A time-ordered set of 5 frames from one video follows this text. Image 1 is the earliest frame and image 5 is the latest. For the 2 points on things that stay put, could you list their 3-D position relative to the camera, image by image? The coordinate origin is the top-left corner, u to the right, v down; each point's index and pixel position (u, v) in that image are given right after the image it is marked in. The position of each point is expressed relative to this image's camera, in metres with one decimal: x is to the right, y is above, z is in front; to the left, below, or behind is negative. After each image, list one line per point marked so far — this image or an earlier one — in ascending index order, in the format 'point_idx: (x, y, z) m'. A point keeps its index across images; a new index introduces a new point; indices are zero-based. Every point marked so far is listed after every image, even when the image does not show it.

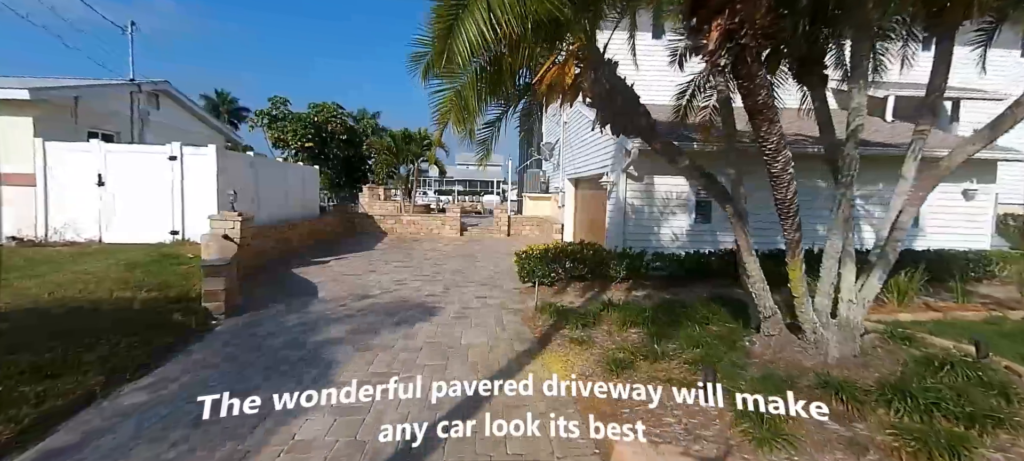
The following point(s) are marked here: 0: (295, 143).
0: (-9.1, +3.6, +18.0) m
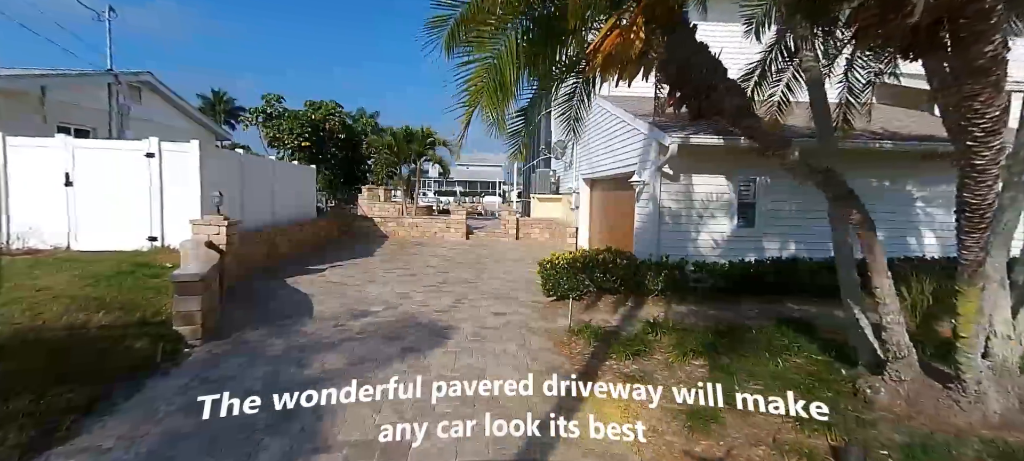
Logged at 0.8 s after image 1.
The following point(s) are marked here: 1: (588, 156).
0: (-8.8, +3.5, +17.1) m
1: (+2.0, +2.0, +11.5) m
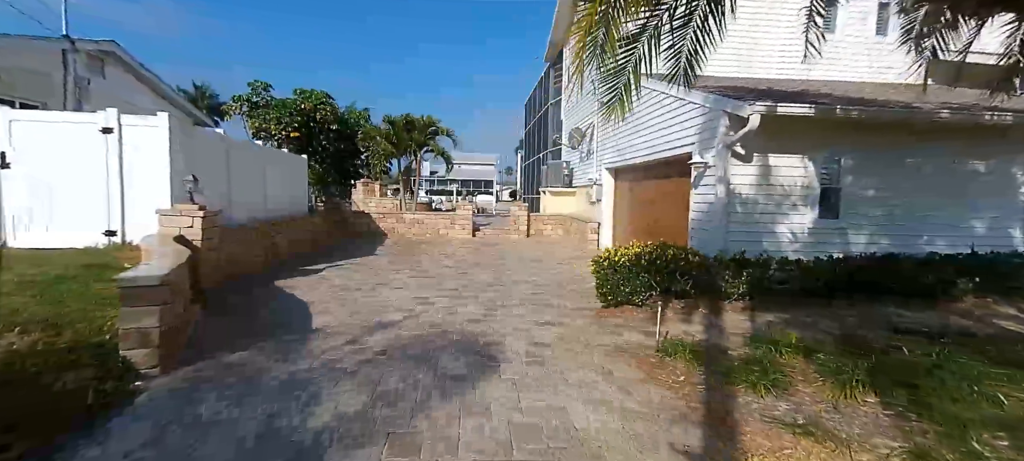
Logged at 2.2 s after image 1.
0: (-8.5, +3.6, +15.7) m
1: (+2.5, +2.1, +10.4) m
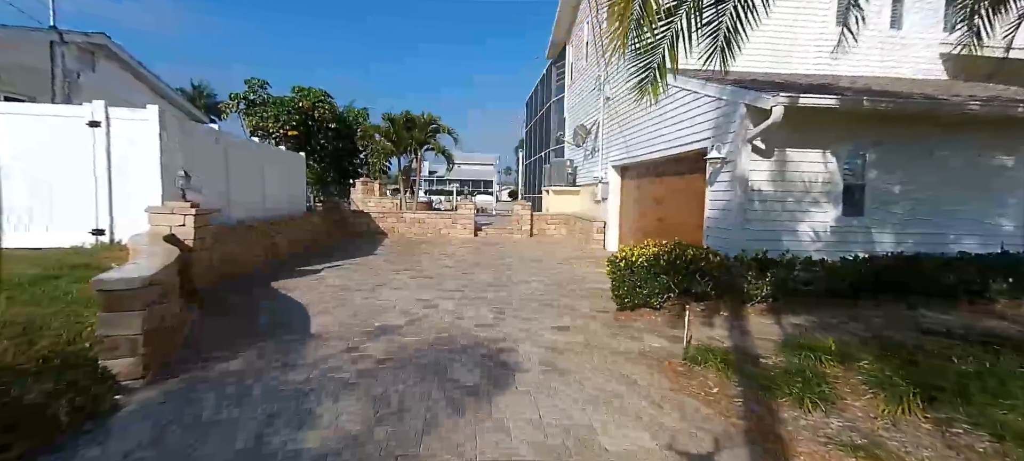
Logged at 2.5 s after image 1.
0: (-8.4, +3.6, +15.4) m
1: (+2.6, +2.1, +10.1) m
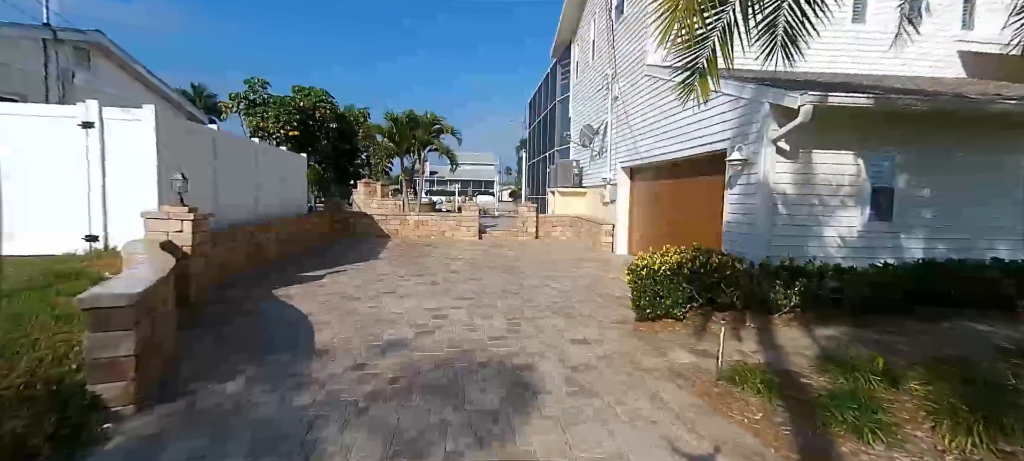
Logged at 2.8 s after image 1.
0: (-8.3, +3.5, +15.2) m
1: (+2.7, +2.1, +9.8) m
